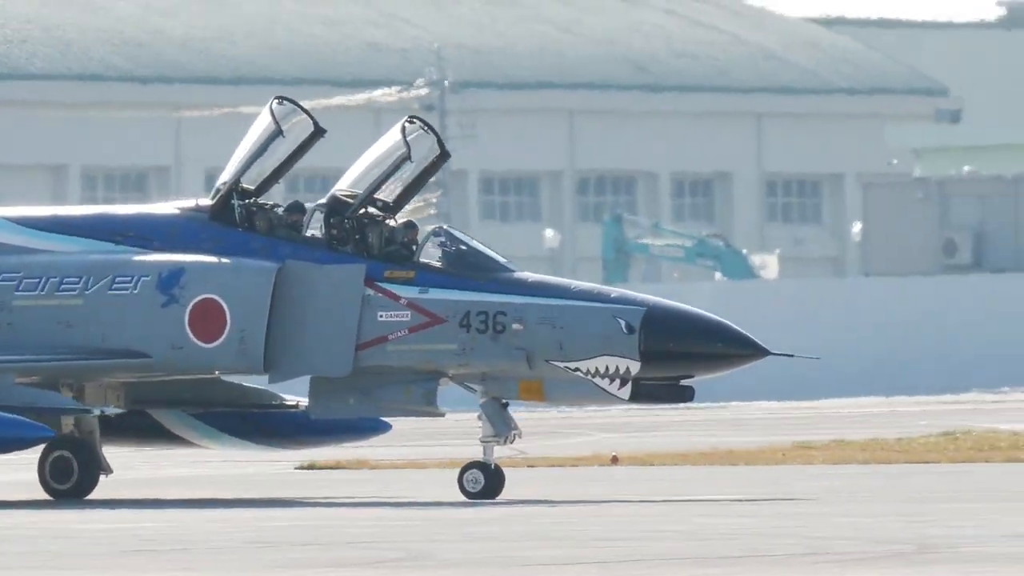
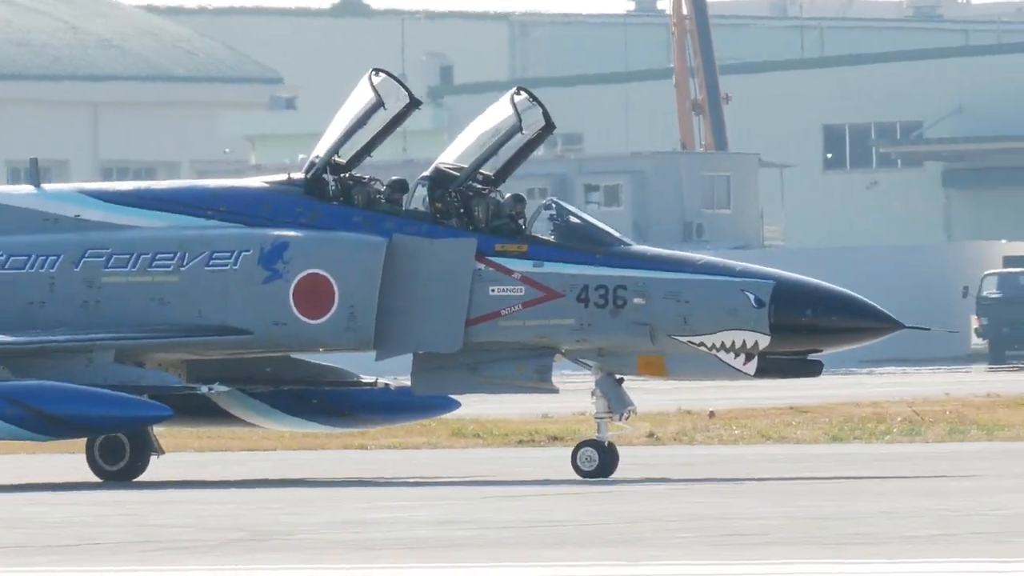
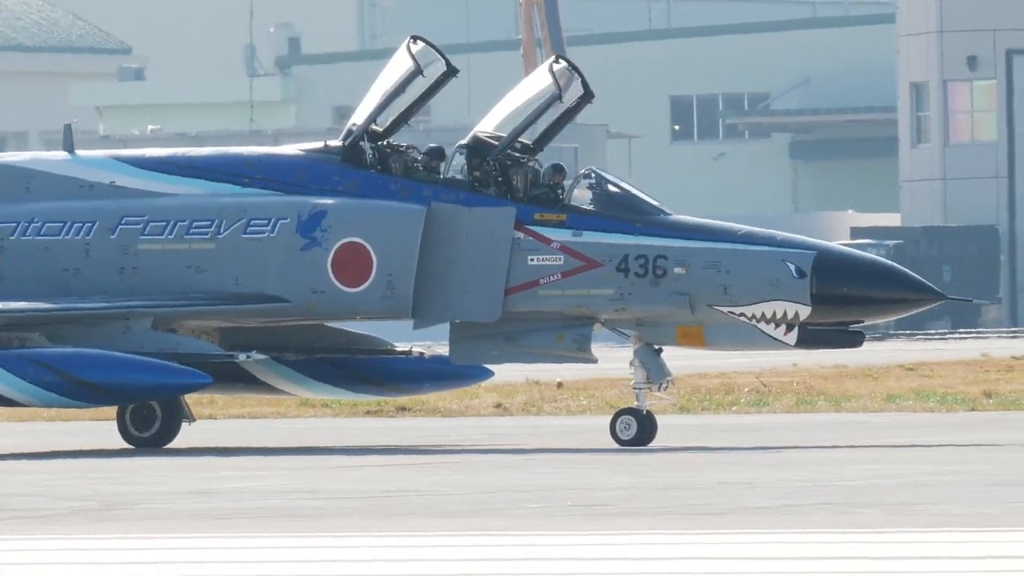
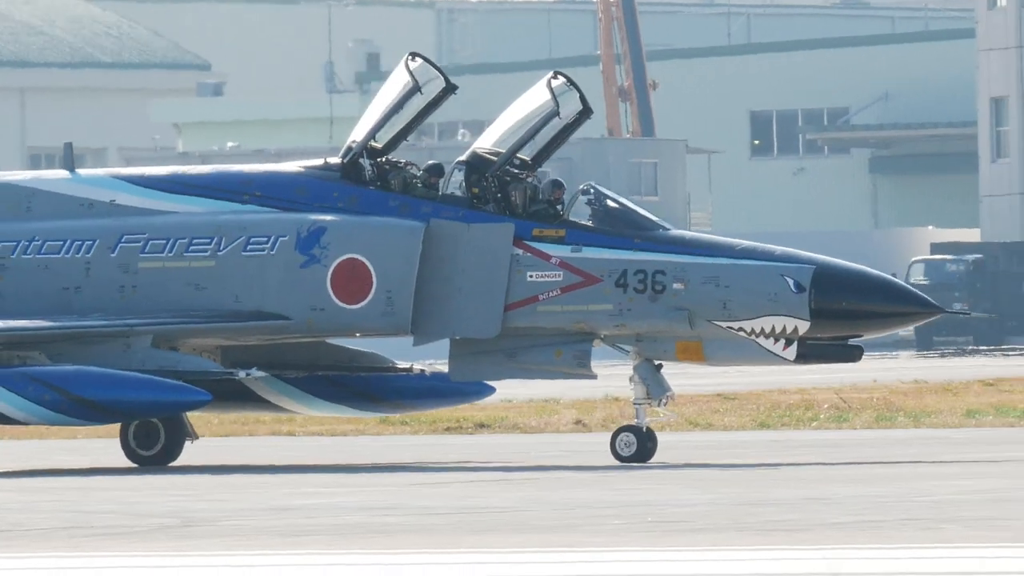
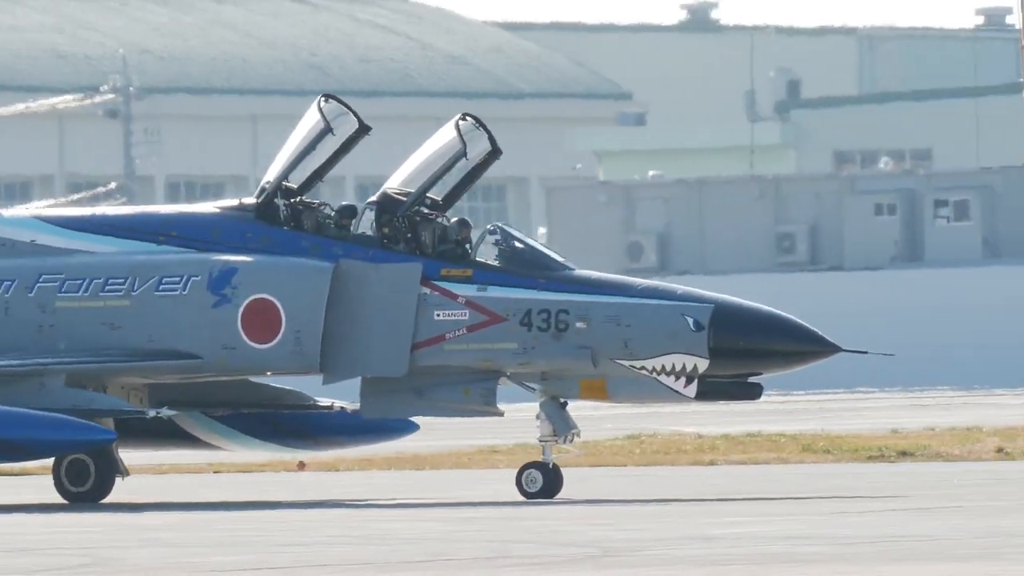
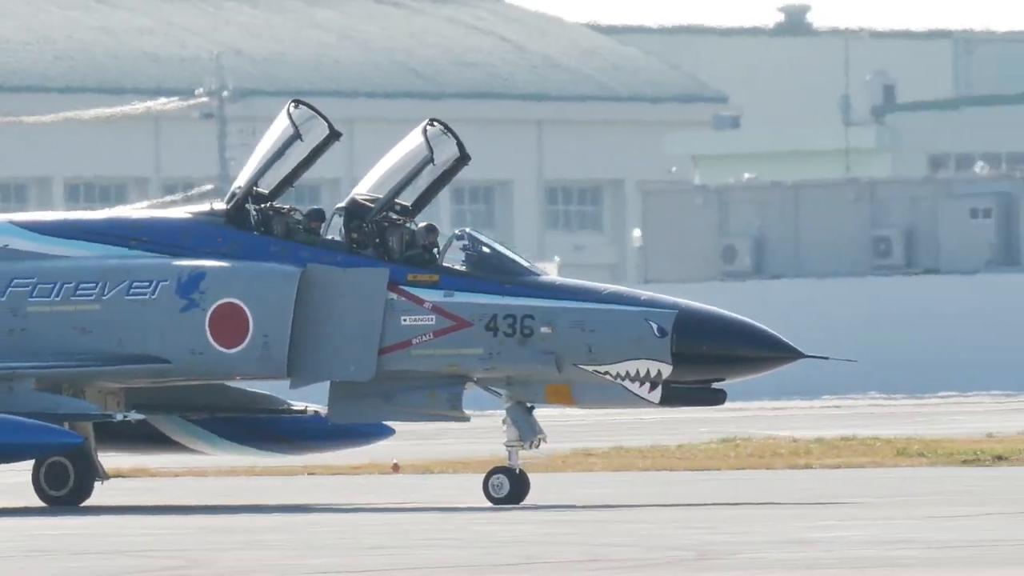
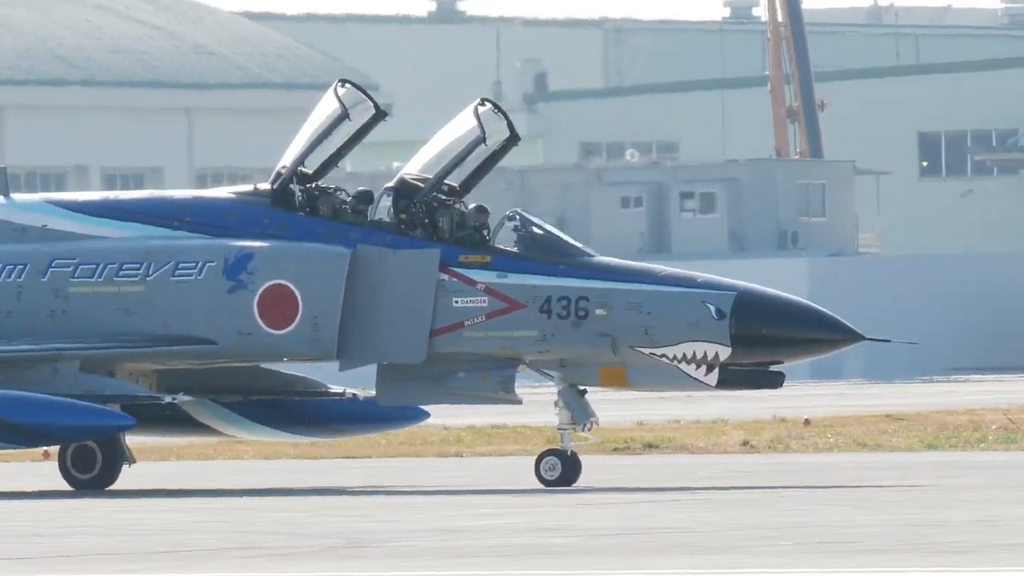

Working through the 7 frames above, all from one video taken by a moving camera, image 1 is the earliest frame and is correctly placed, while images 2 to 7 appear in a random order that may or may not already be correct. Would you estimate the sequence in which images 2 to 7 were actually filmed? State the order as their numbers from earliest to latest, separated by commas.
6, 5, 7, 2, 4, 3
